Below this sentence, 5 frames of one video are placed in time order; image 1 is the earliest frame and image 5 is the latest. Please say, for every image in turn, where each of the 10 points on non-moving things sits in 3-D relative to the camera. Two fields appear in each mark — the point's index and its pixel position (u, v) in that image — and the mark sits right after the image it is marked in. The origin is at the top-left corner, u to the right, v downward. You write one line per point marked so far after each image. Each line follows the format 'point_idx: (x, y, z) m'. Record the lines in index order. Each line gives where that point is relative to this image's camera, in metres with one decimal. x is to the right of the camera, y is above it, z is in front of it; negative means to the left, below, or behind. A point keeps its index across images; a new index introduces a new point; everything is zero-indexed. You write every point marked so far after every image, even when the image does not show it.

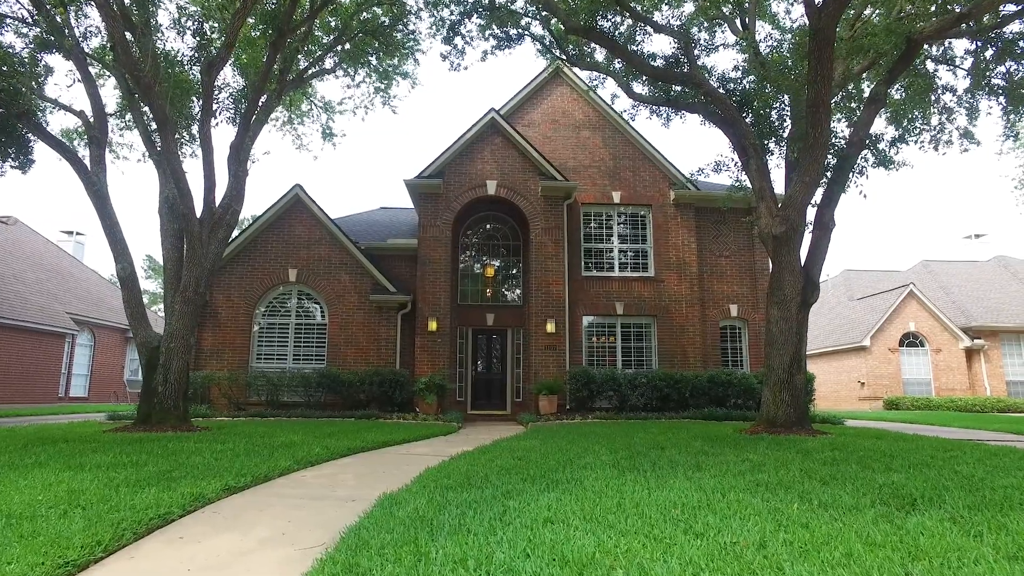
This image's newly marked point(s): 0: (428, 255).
0: (-1.7, +0.7, +15.2) m
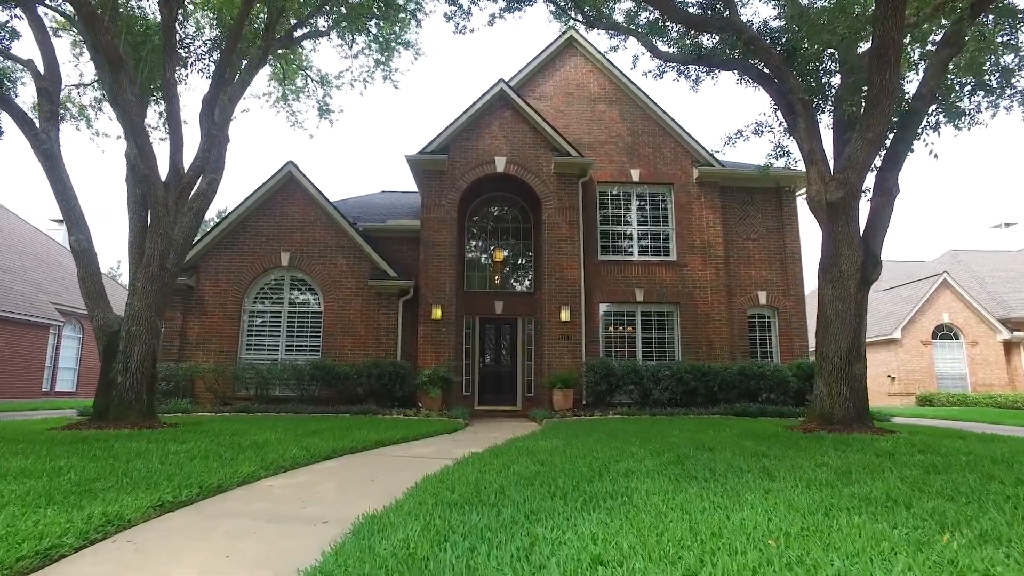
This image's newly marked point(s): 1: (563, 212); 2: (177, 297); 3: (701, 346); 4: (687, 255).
0: (-1.5, +1.0, +14.0) m
1: (+1.0, +1.4, +14.1) m
2: (-6.2, -0.2, +13.9) m
3: (+3.6, -1.1, +14.3) m
4: (+3.4, +0.6, +14.7) m
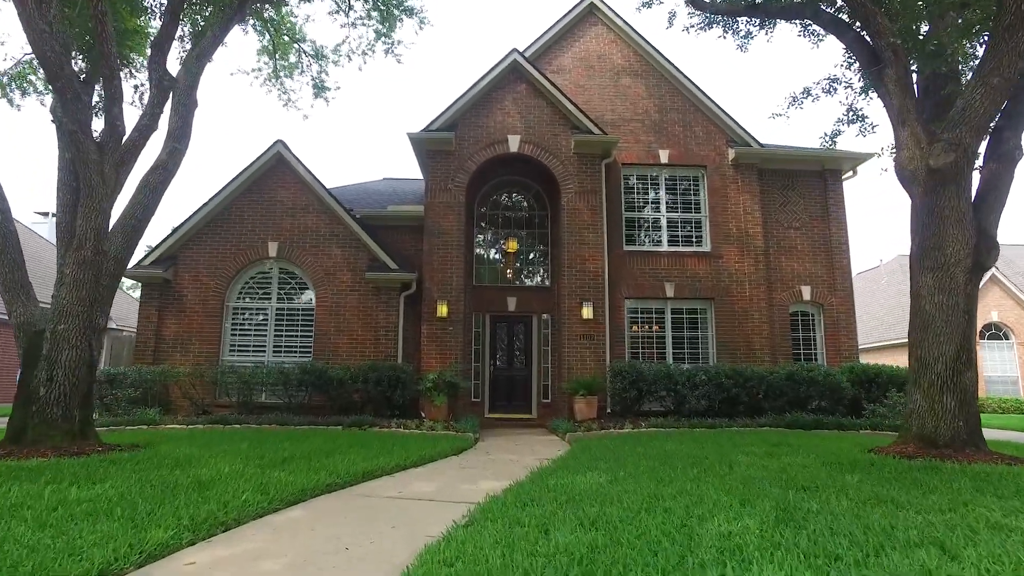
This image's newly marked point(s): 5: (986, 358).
0: (-1.3, +1.1, +12.4) m
1: (+1.2, +1.6, +12.6) m
2: (-5.9, -0.1, +12.4) m
3: (+3.8, -1.0, +12.7) m
4: (+3.7, +0.8, +13.1) m
5: (+12.1, -1.8, +19.2) m
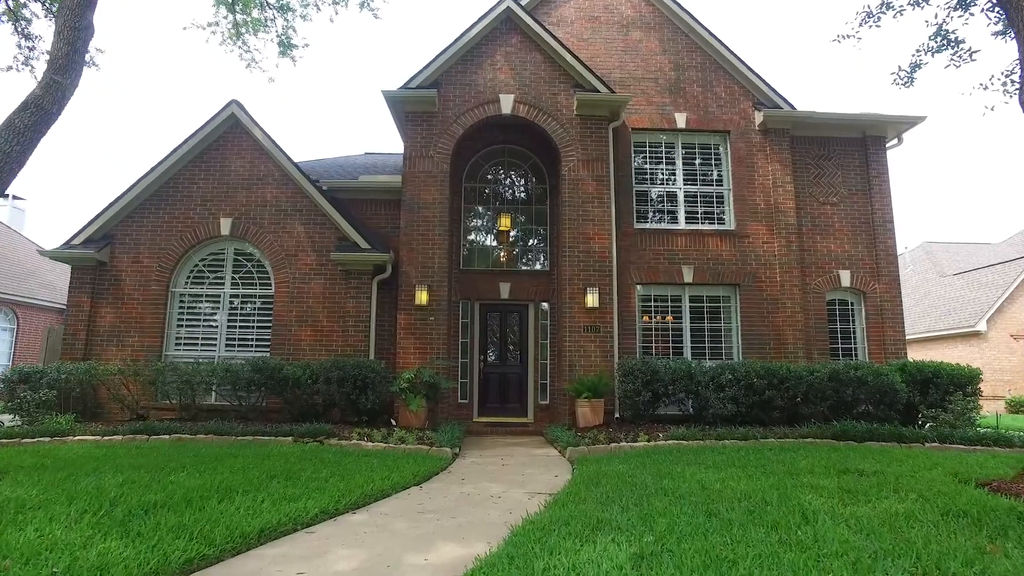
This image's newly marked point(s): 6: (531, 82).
0: (-1.4, +1.3, +10.6) m
1: (+1.1, +1.8, +10.8) m
2: (-6.0, +0.2, +10.6) m
3: (+3.7, -0.8, +10.9) m
4: (+3.6, +1.0, +11.3) m
5: (+12.0, -1.5, +17.4) m
6: (+0.3, +3.1, +11.1) m
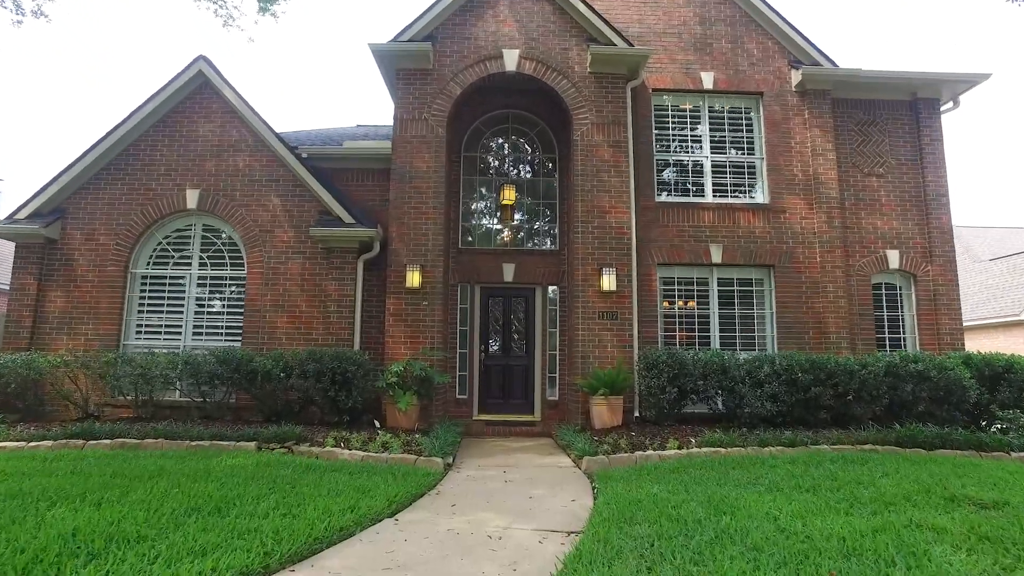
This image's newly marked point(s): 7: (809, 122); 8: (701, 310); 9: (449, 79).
0: (-1.3, +1.5, +9.3) m
1: (+1.2, +2.0, +9.4) m
2: (-6.0, +0.4, +9.3) m
3: (+3.8, -0.5, +9.6) m
4: (+3.6, +1.2, +10.0) m
5: (+12.1, -1.2, +16.0) m
6: (+0.3, +3.3, +9.7) m
7: (+4.0, +2.2, +10.2) m
8: (+2.5, -0.3, +9.7) m
9: (-0.8, +2.7, +9.6) m
